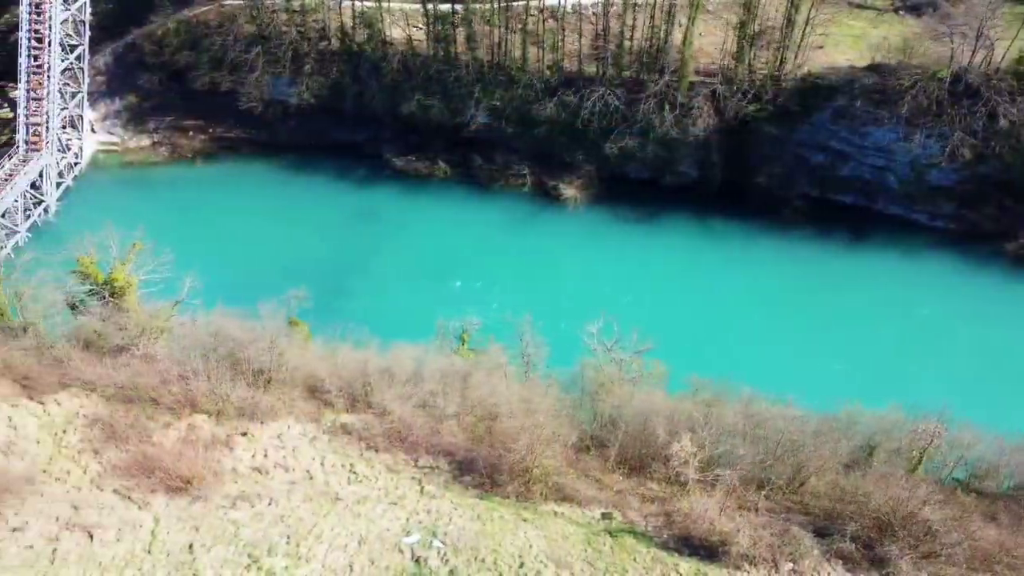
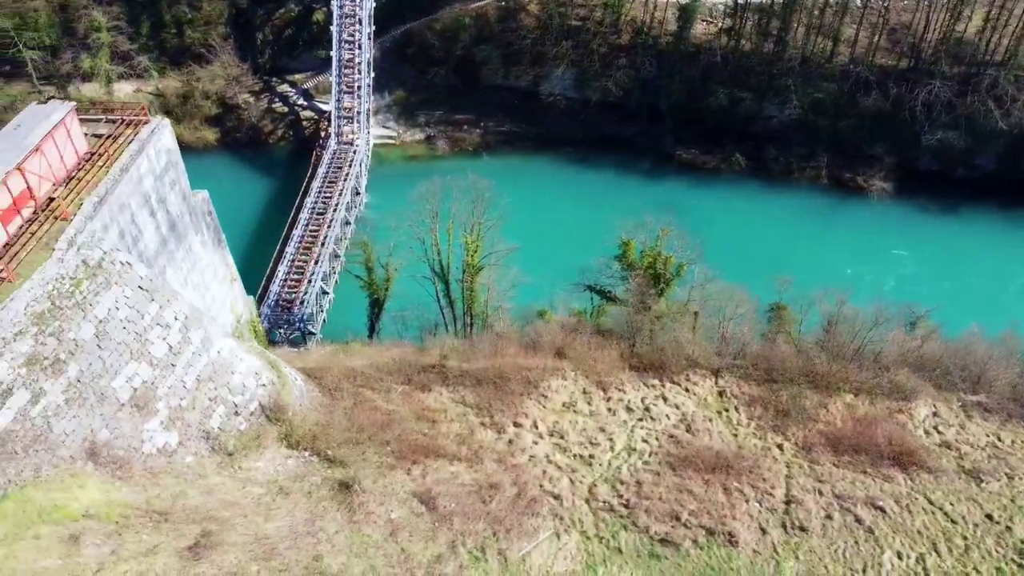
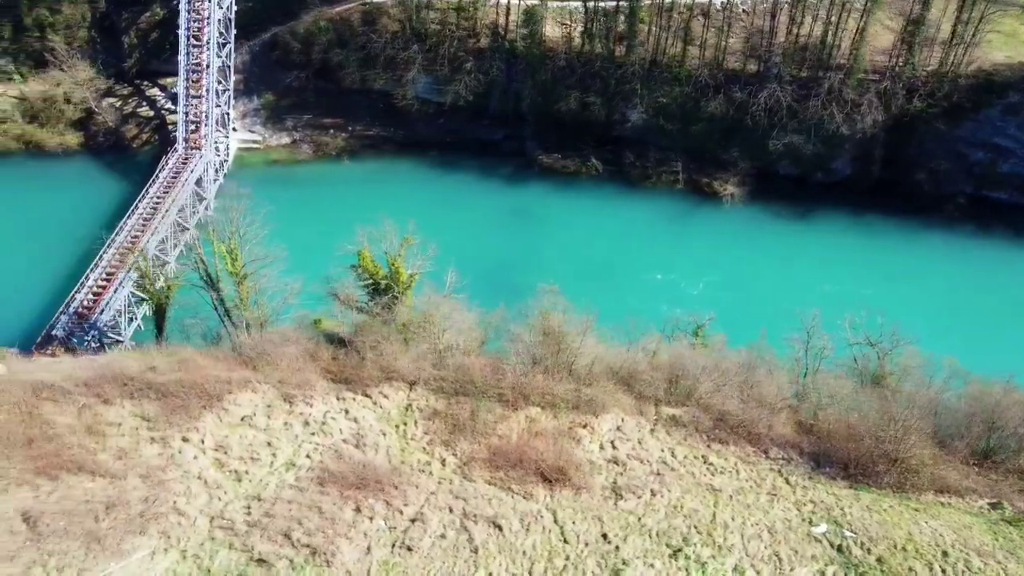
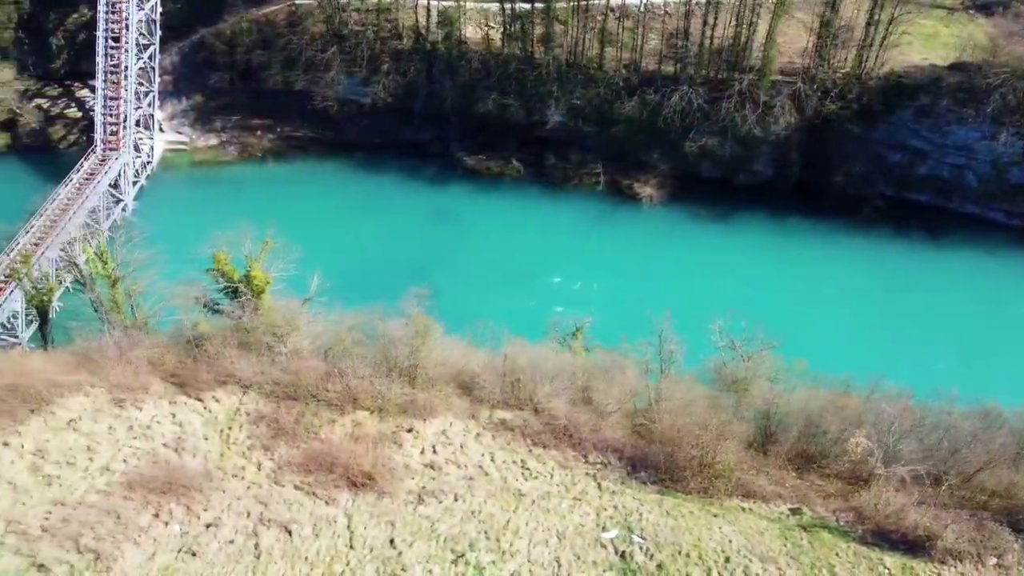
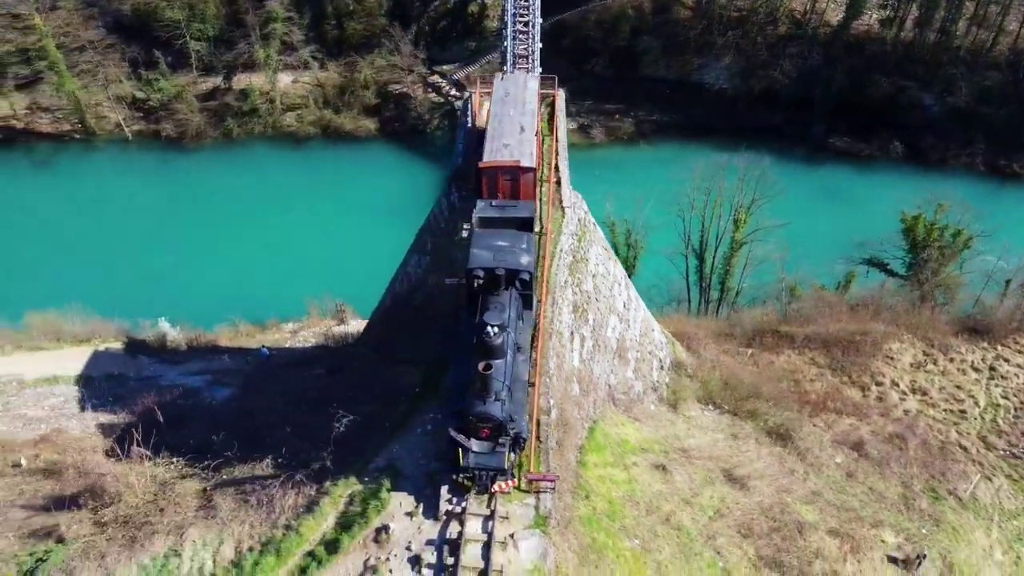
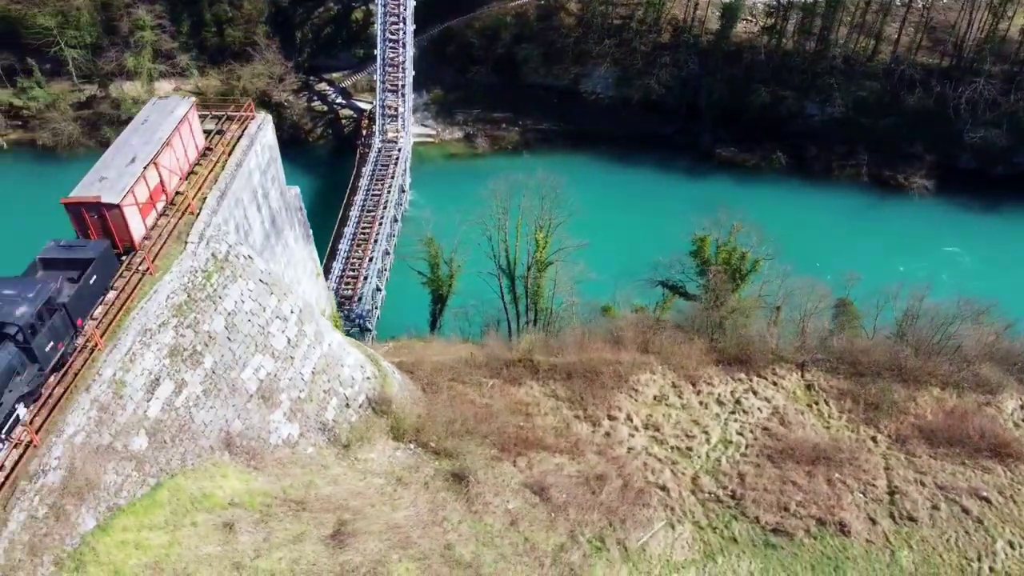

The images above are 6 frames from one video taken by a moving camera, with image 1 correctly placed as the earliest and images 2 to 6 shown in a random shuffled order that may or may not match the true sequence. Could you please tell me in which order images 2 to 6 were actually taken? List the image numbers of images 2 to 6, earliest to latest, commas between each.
4, 3, 2, 6, 5
